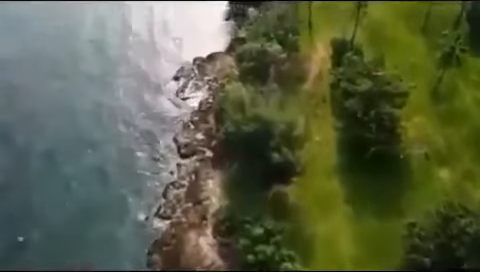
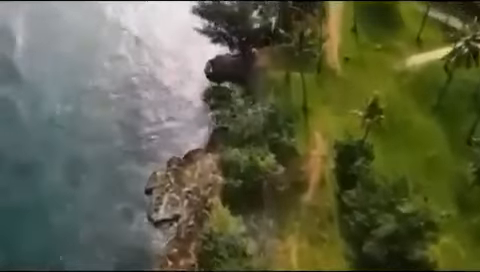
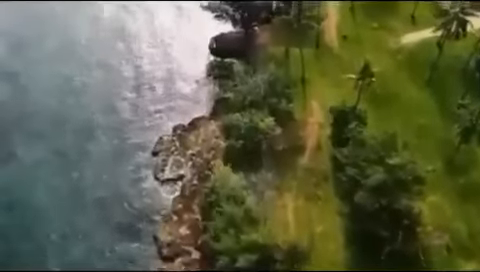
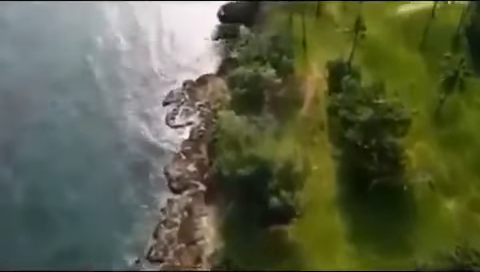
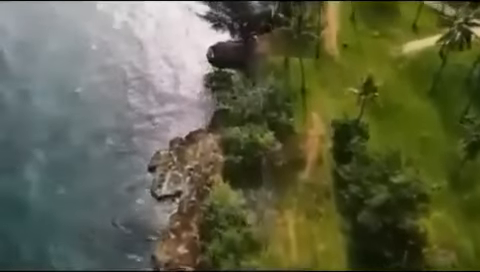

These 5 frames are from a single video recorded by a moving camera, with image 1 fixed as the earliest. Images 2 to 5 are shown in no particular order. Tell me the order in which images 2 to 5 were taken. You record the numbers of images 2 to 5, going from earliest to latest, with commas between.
4, 3, 5, 2
